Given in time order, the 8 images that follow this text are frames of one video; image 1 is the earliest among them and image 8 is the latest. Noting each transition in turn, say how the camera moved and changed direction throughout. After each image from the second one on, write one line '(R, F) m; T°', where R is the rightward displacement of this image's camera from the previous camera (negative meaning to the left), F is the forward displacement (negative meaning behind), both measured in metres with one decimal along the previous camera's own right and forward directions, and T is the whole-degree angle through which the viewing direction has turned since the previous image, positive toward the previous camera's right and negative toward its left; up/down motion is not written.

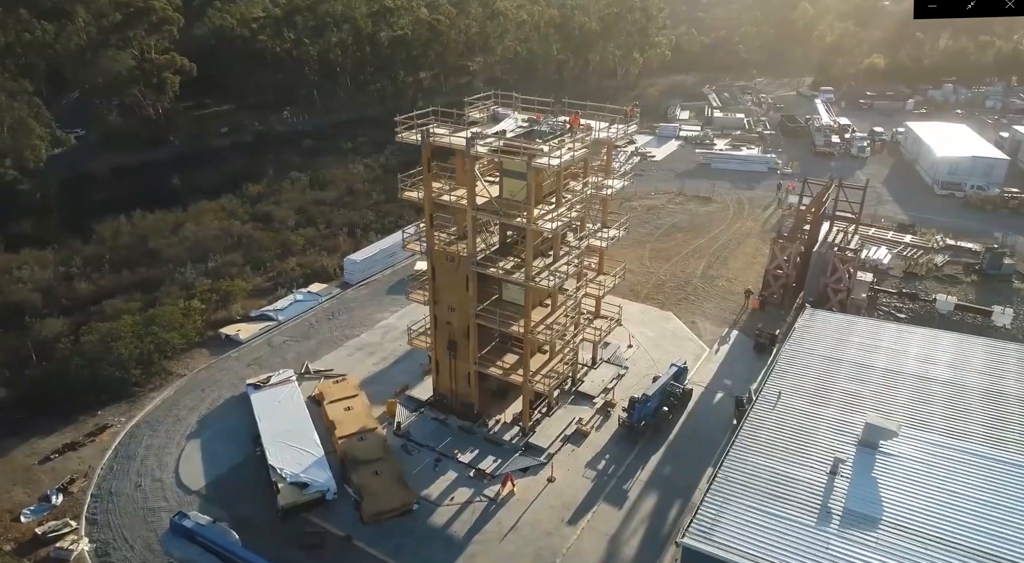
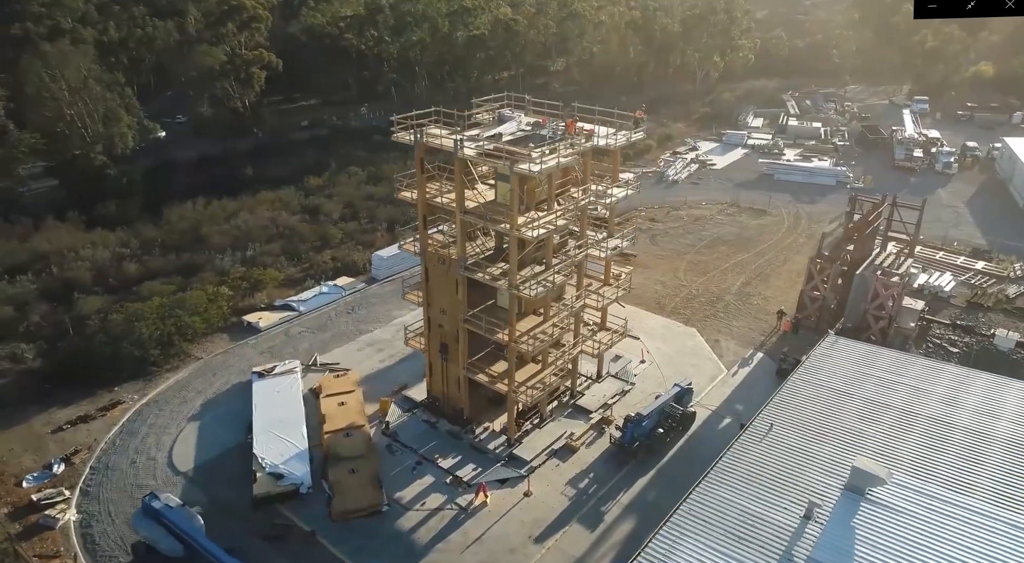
(+3.3, +0.8) m; -7°
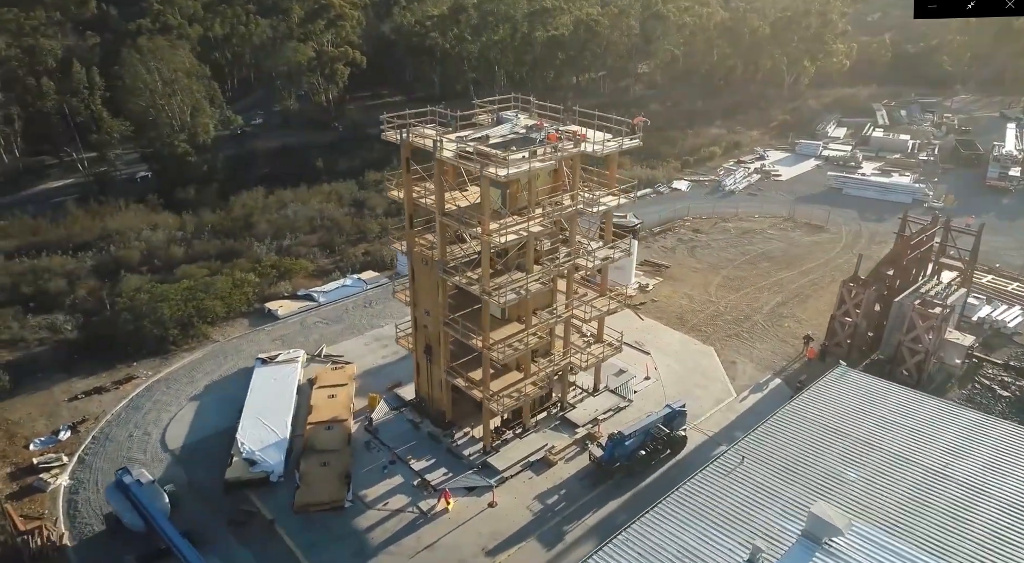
(+3.8, +0.8) m; -7°
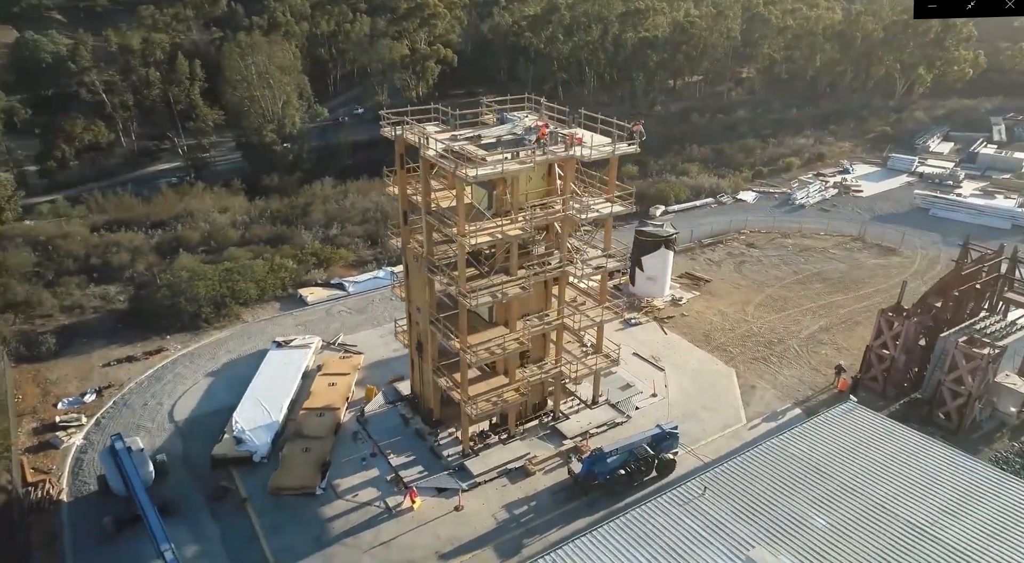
(+3.9, +0.7) m; -8°
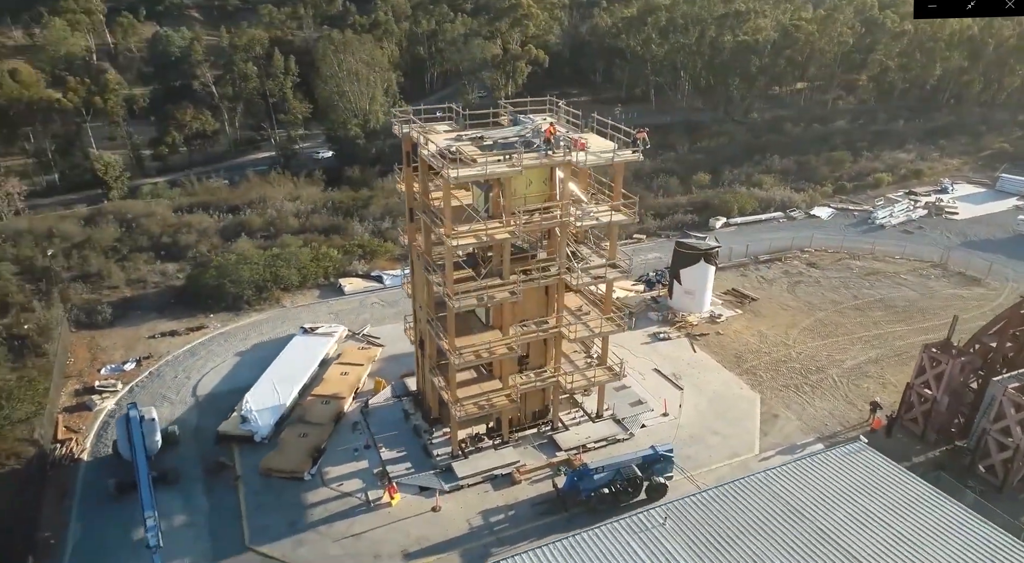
(+3.6, +0.6) m; -8°
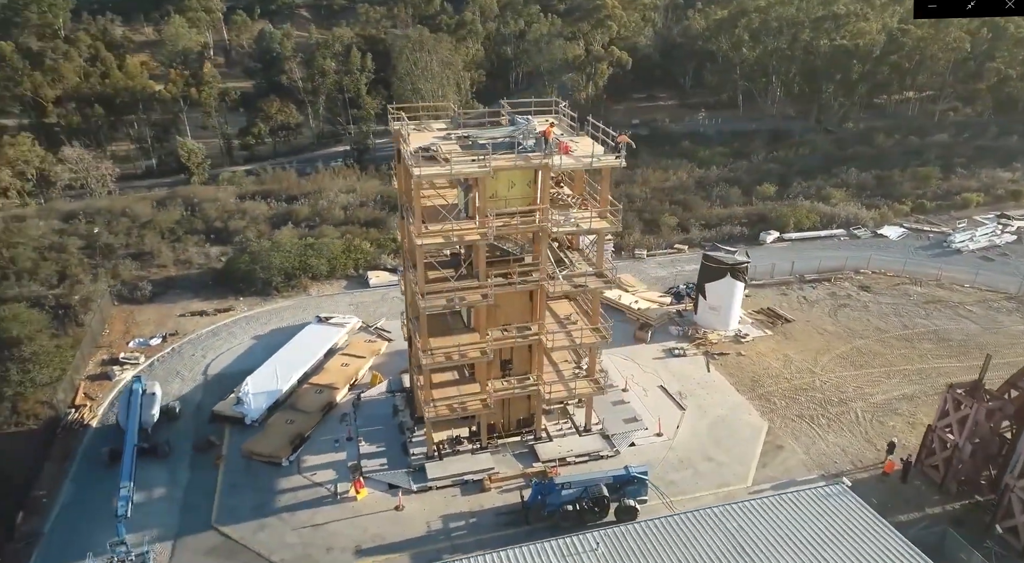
(+3.8, +0.8) m; -8°
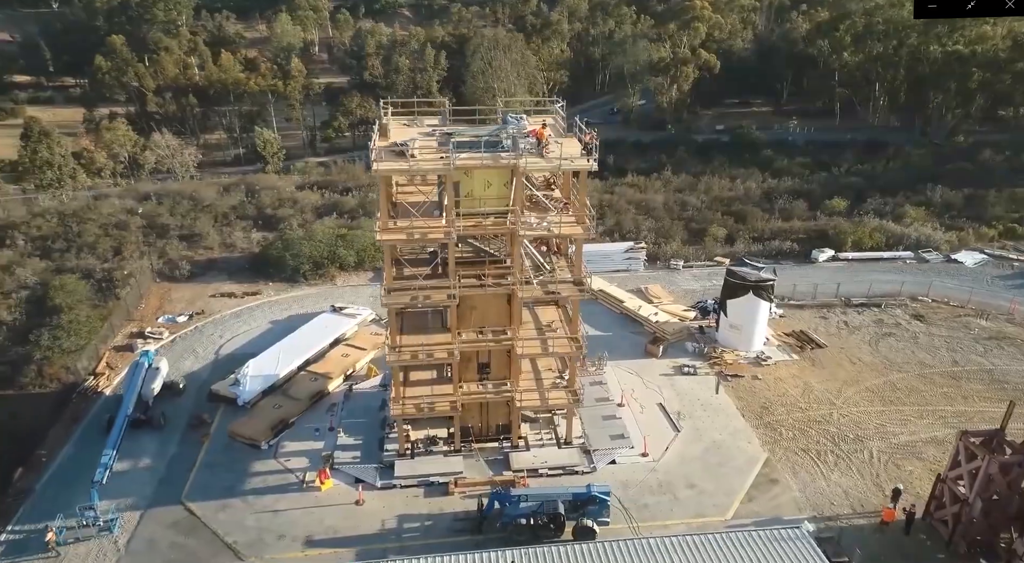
(+3.9, +0.9) m; -8°
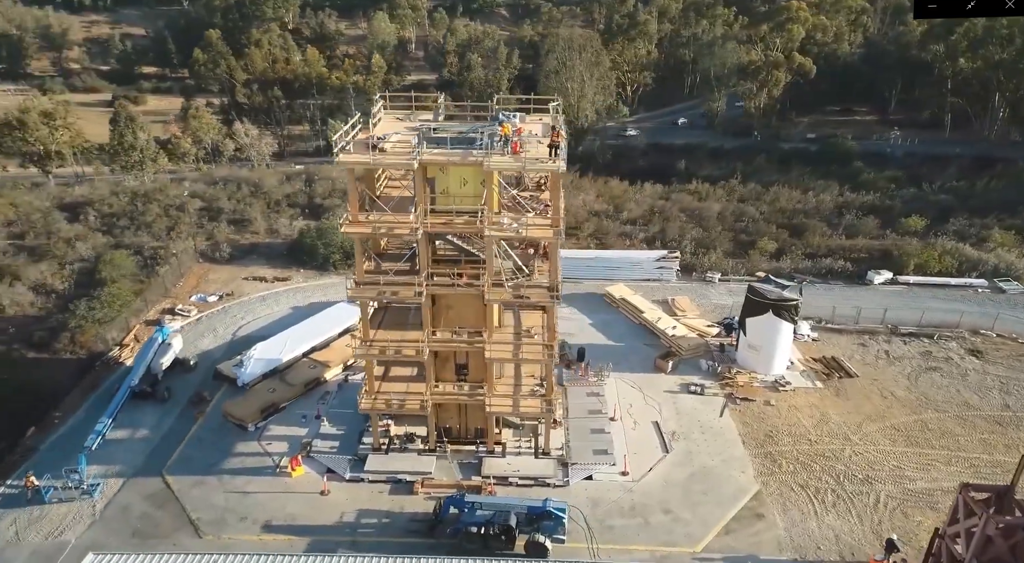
(+3.8, +0.9) m; -8°
